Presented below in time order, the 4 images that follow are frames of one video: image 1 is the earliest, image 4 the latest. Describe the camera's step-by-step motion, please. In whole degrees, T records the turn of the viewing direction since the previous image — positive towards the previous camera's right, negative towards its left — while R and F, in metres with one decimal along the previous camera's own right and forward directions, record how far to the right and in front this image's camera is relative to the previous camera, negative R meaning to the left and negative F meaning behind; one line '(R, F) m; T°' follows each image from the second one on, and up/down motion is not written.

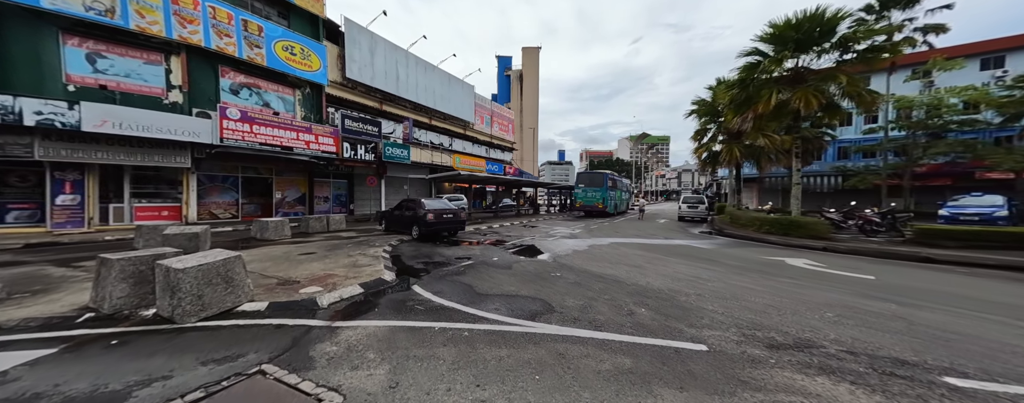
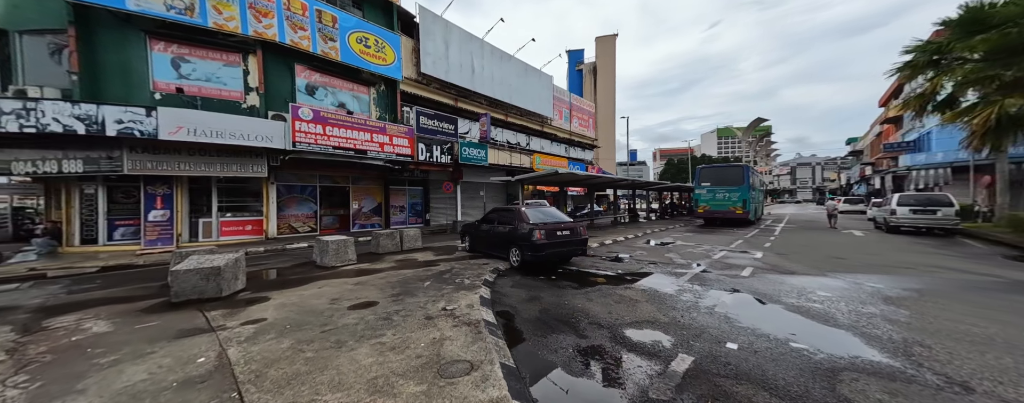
(-2.0, +3.6) m; -13°
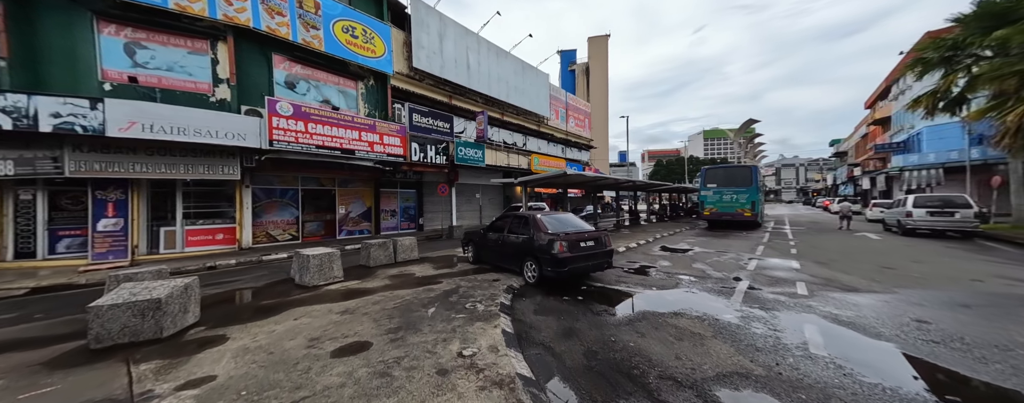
(-0.5, +1.0) m; +2°
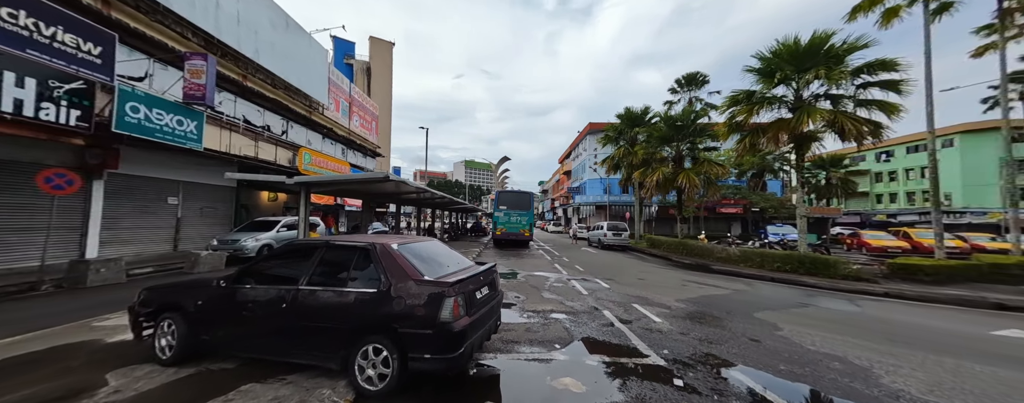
(-0.7, +3.1) m; +44°
